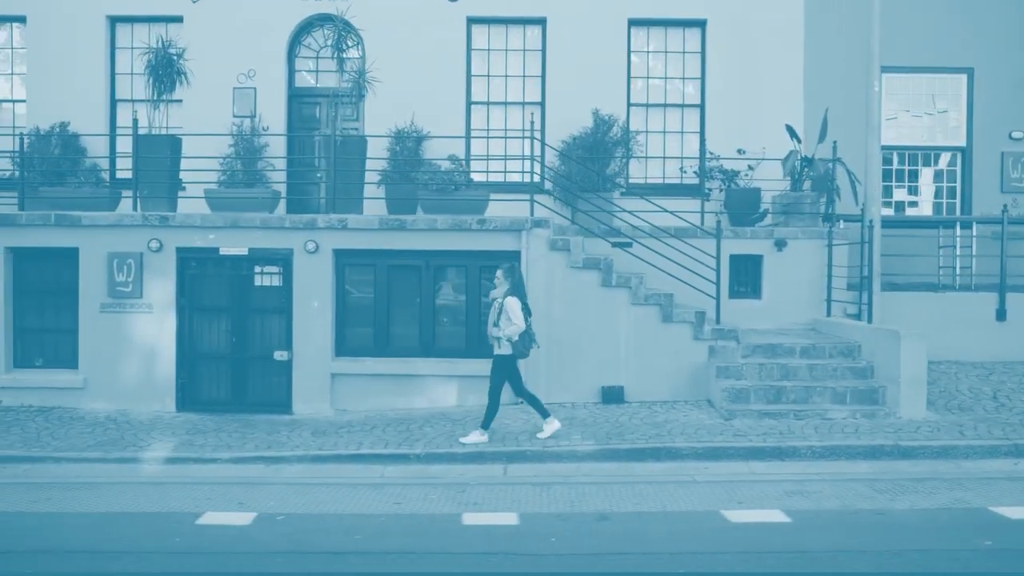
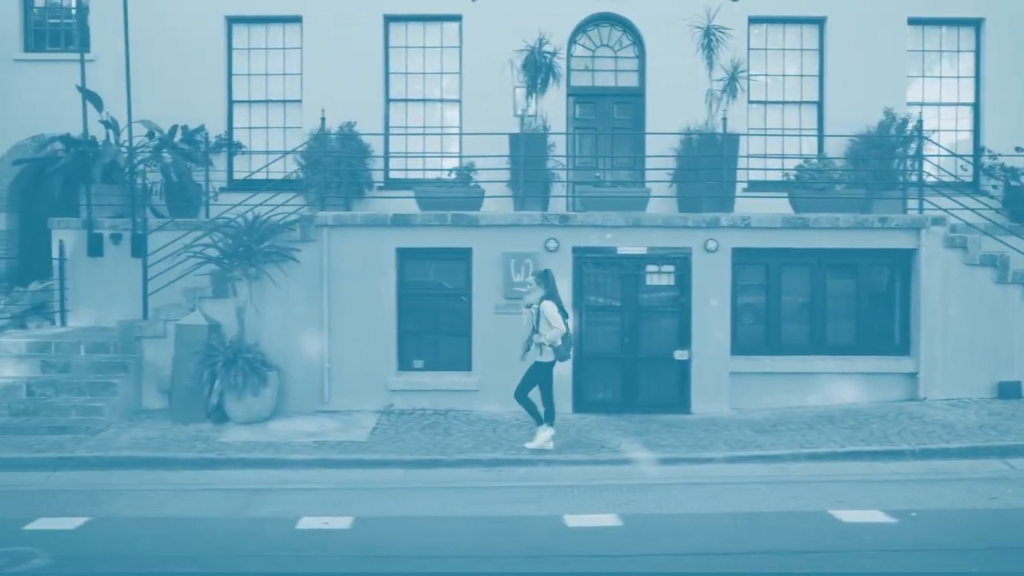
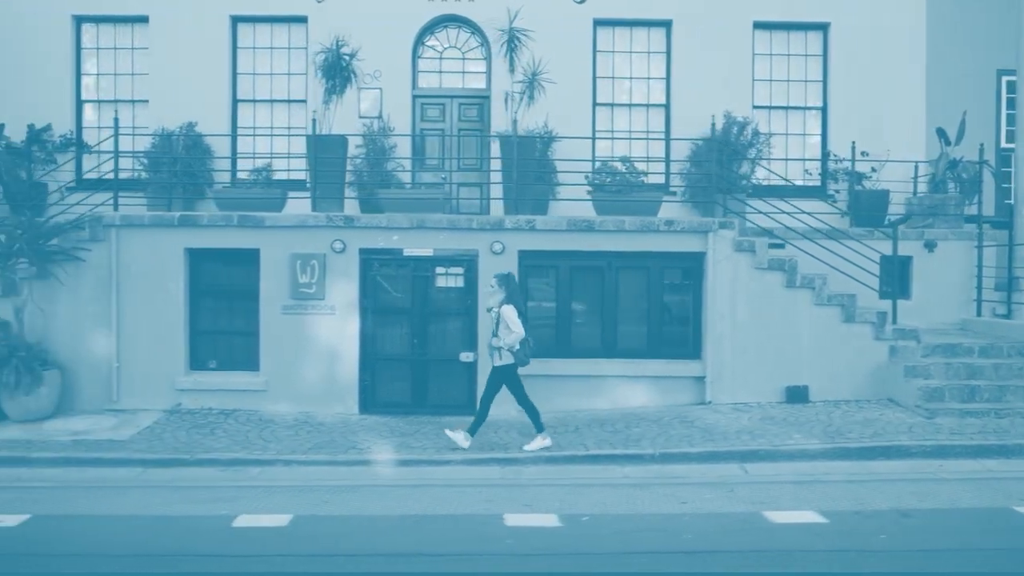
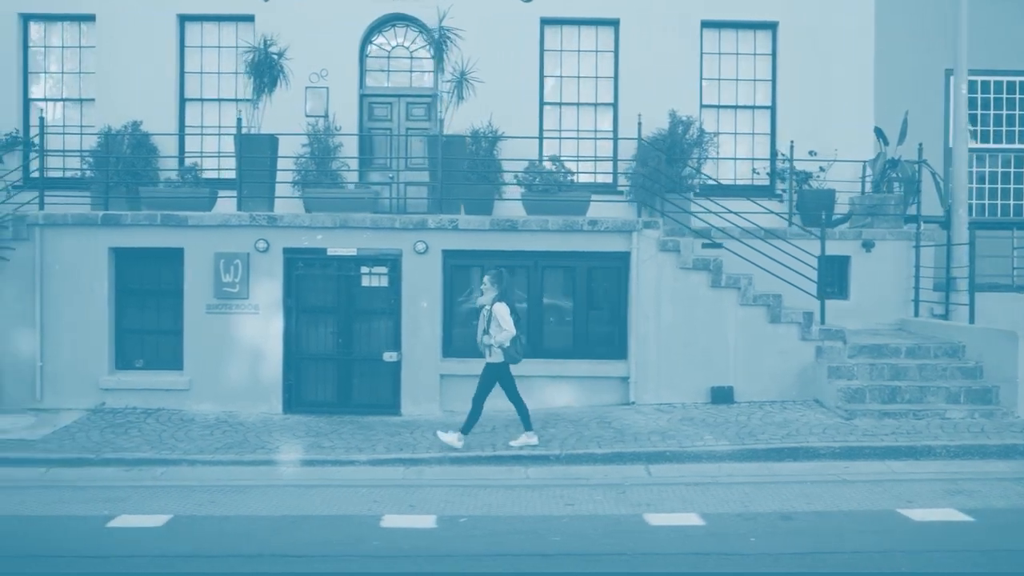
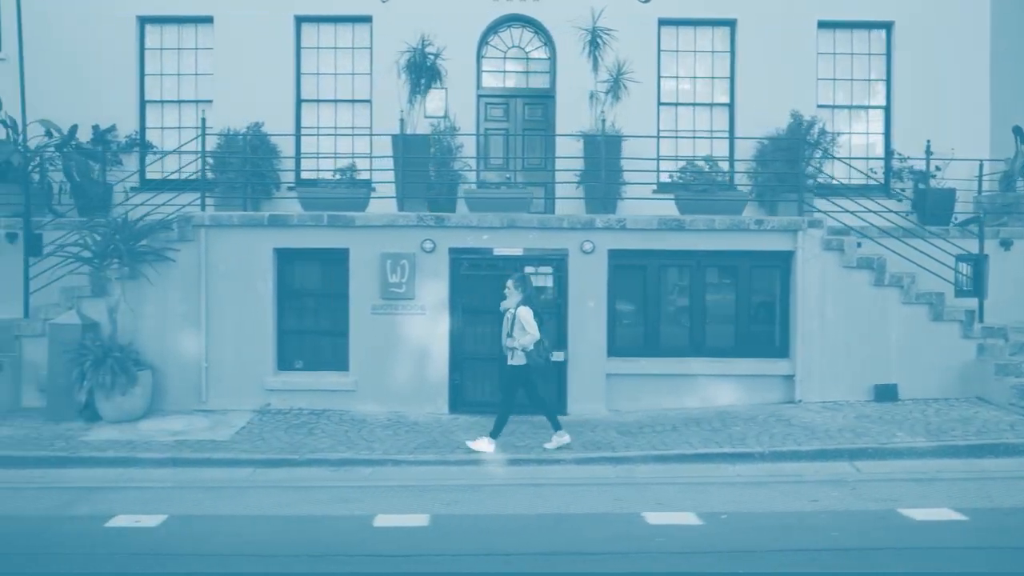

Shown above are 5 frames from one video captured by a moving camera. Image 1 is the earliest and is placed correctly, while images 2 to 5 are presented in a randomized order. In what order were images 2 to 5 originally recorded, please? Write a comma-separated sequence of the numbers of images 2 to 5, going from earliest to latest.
4, 3, 5, 2
